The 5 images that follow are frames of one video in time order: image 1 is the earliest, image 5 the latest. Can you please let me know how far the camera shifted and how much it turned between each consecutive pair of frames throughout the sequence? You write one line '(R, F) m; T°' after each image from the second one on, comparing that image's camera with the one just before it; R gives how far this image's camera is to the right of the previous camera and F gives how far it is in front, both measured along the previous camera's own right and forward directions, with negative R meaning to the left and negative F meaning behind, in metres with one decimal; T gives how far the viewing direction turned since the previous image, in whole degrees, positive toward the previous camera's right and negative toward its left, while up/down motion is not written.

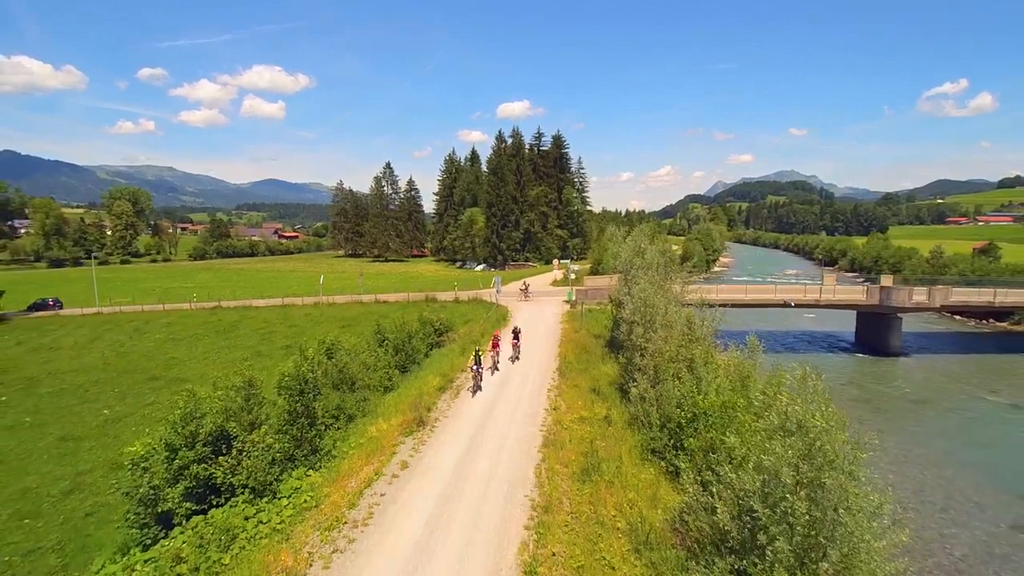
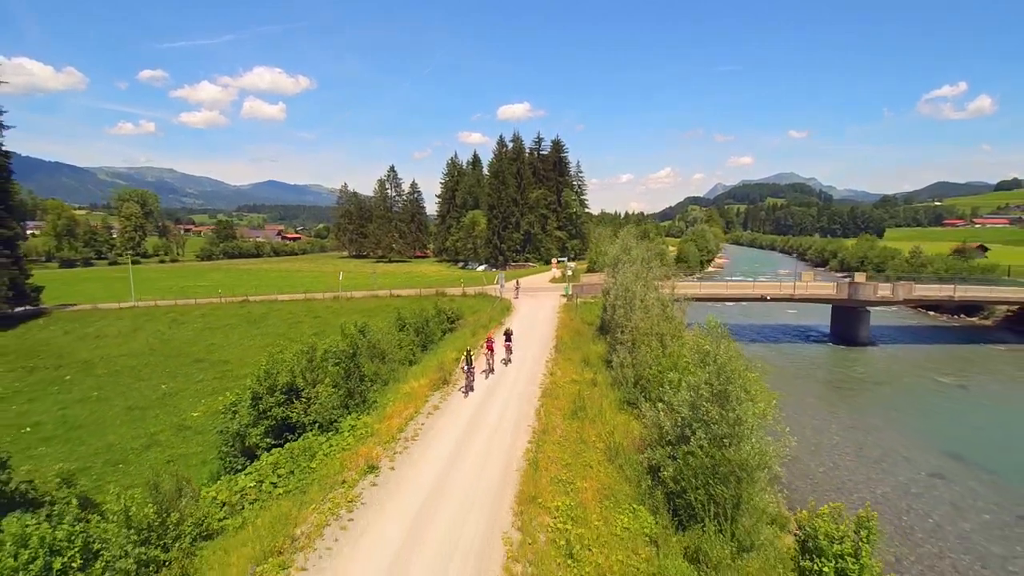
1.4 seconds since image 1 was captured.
(-0.2, -4.2) m; 0°
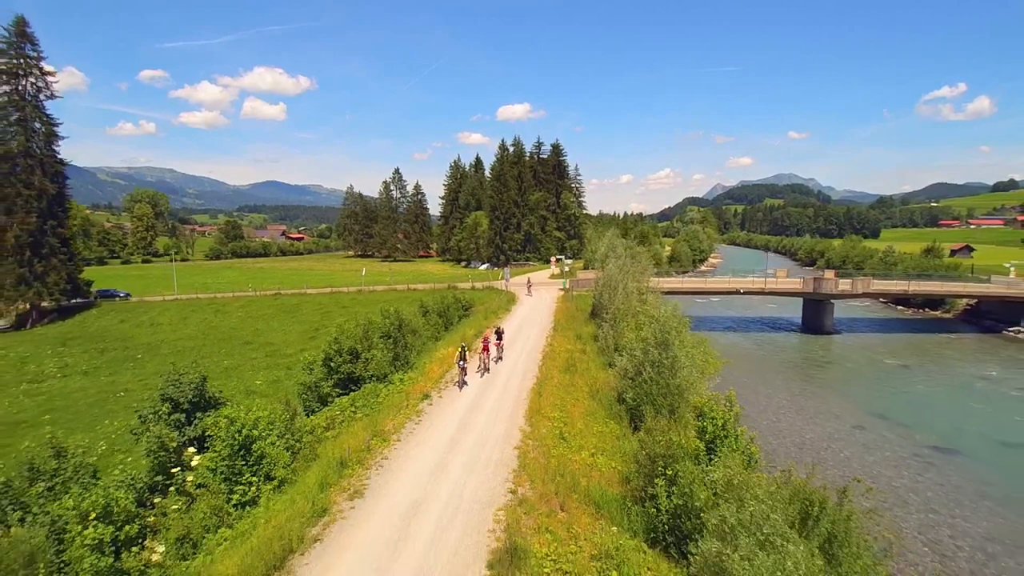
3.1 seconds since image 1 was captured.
(-0.3, -6.0) m; 0°
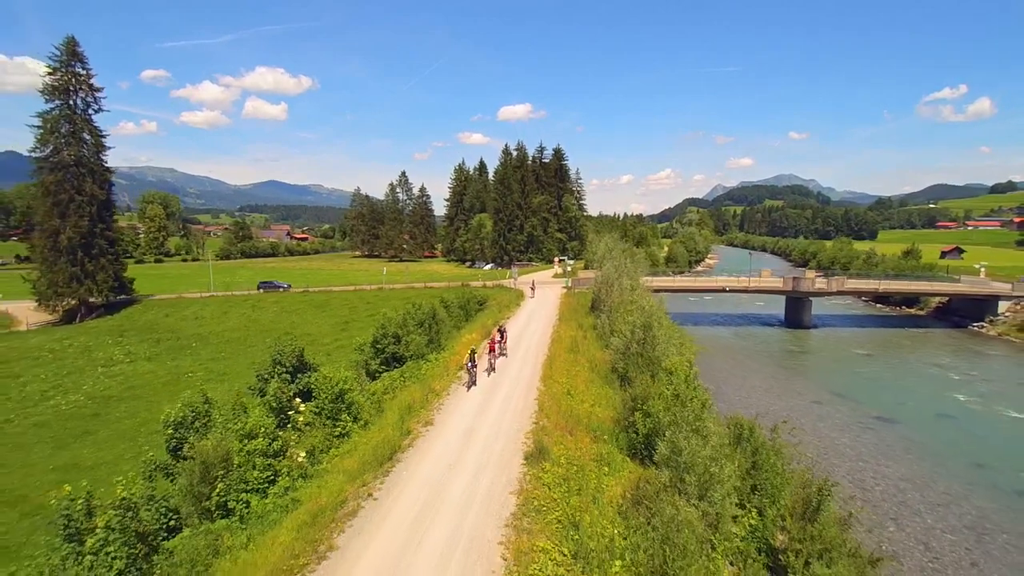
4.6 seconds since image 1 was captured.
(-0.6, -5.5) m; 0°
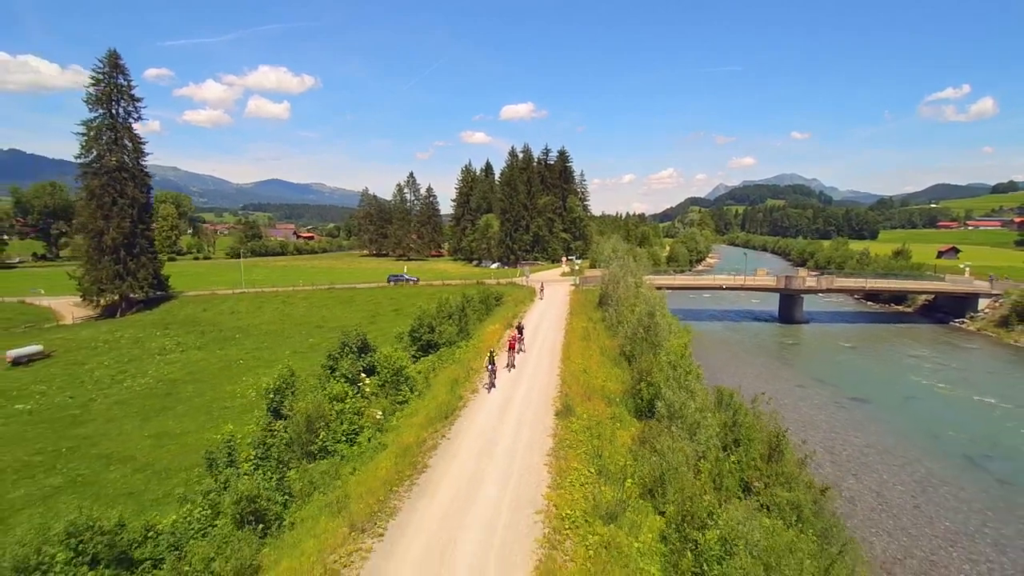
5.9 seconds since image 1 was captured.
(-0.9, -4.5) m; 0°
